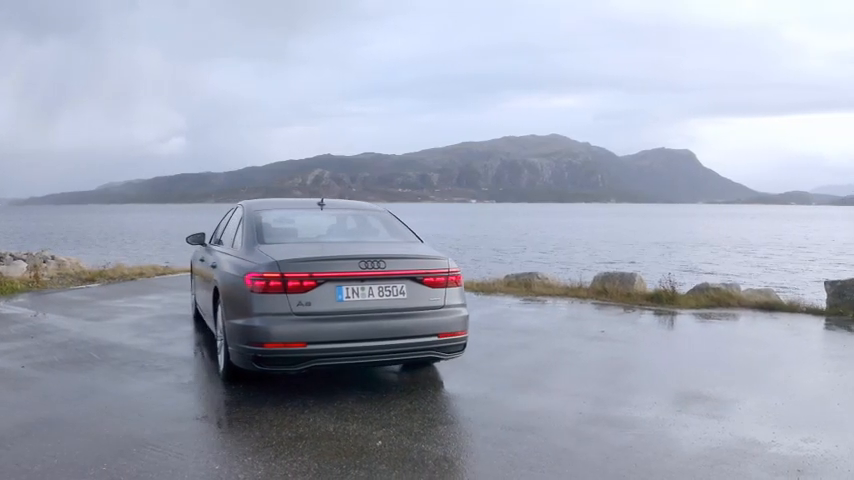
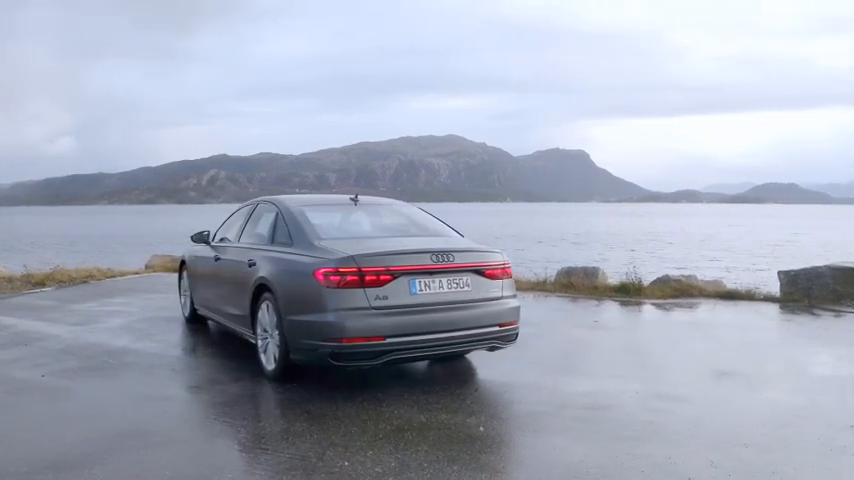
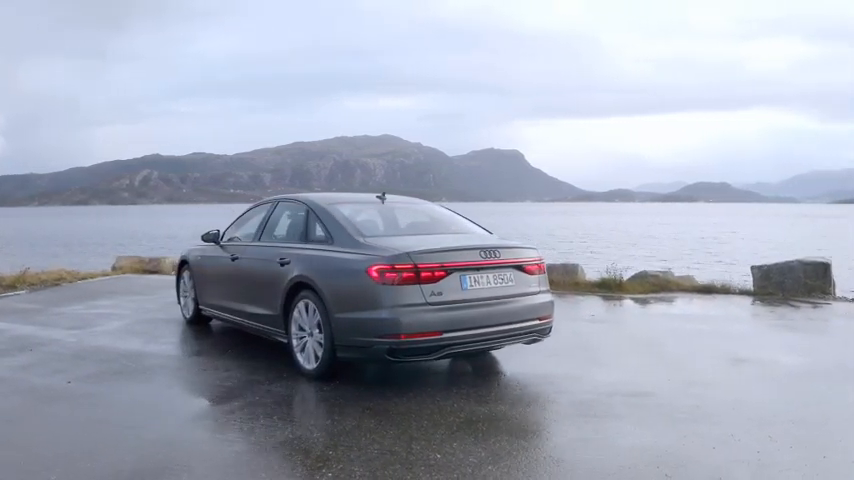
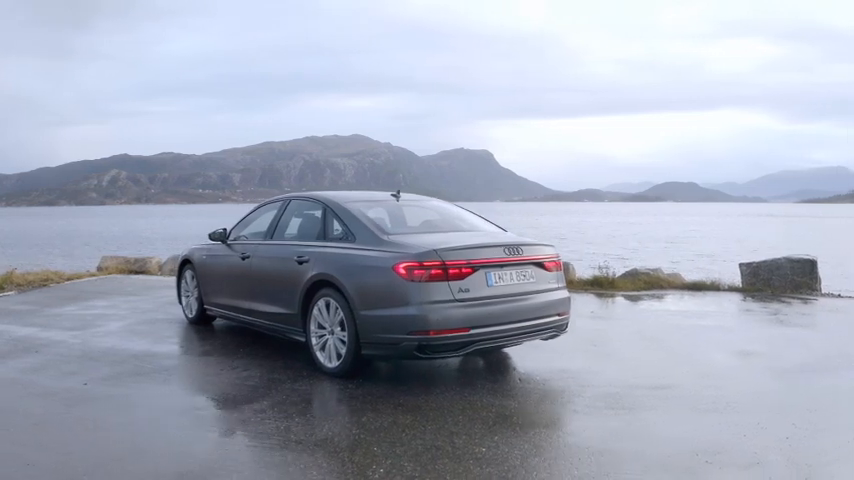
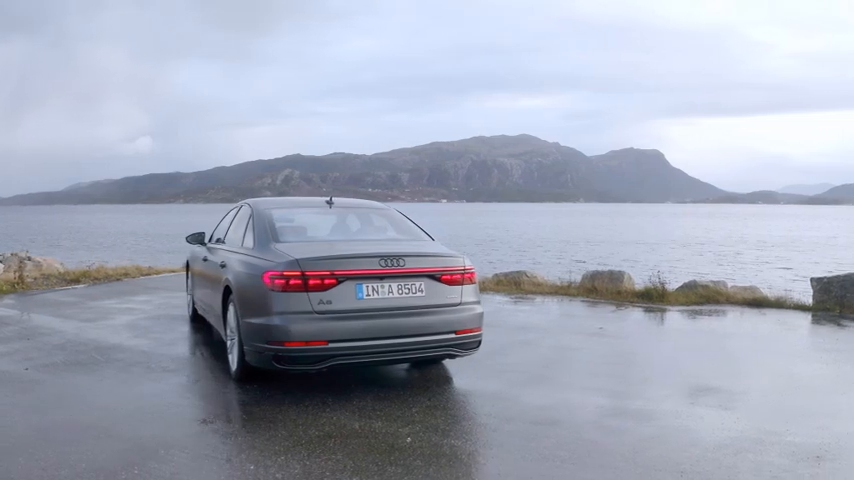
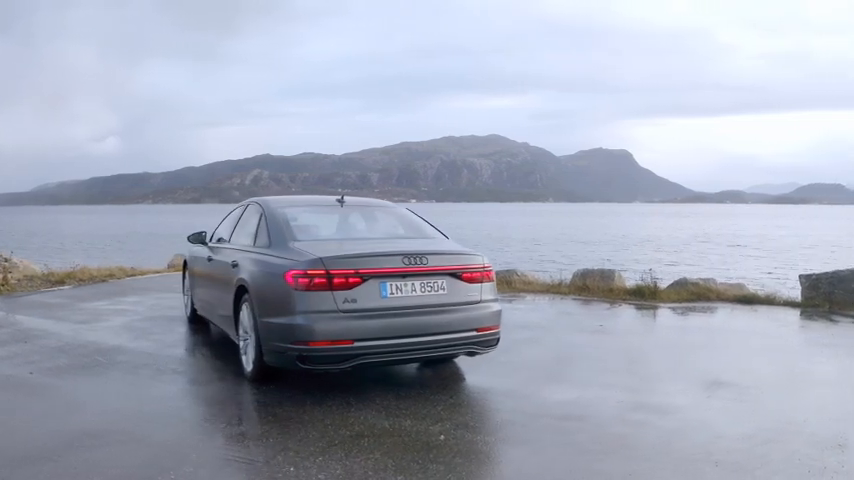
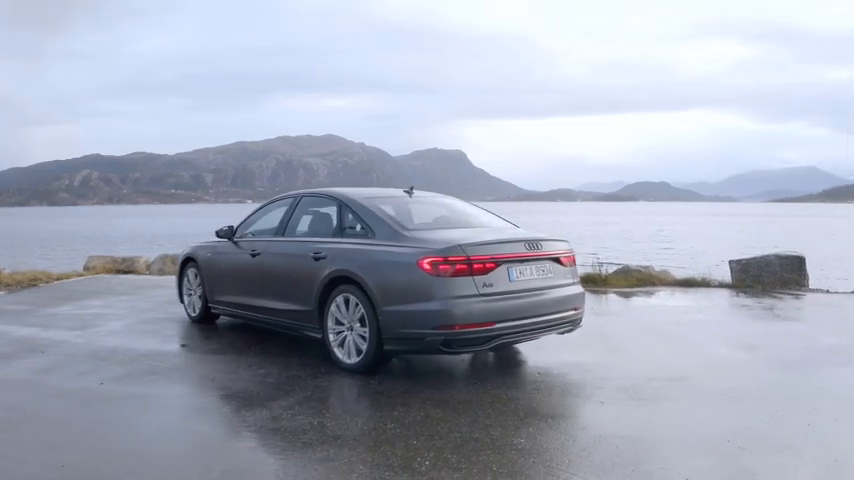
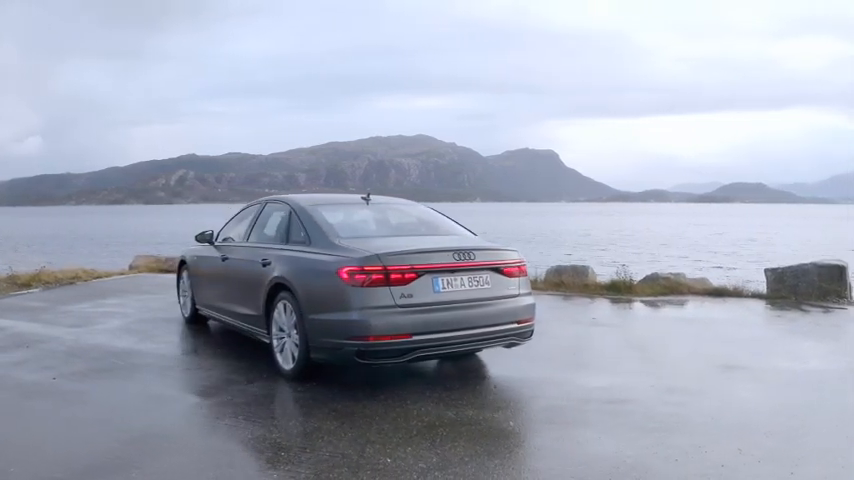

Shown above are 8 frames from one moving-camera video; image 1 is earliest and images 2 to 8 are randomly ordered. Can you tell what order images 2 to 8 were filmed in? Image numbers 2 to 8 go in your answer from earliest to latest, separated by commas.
5, 6, 2, 8, 3, 4, 7
